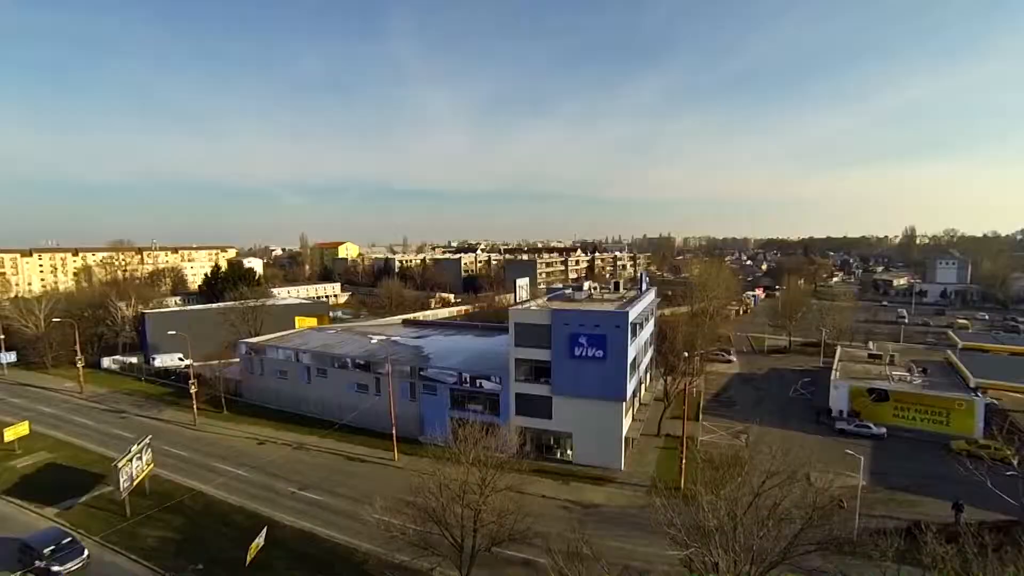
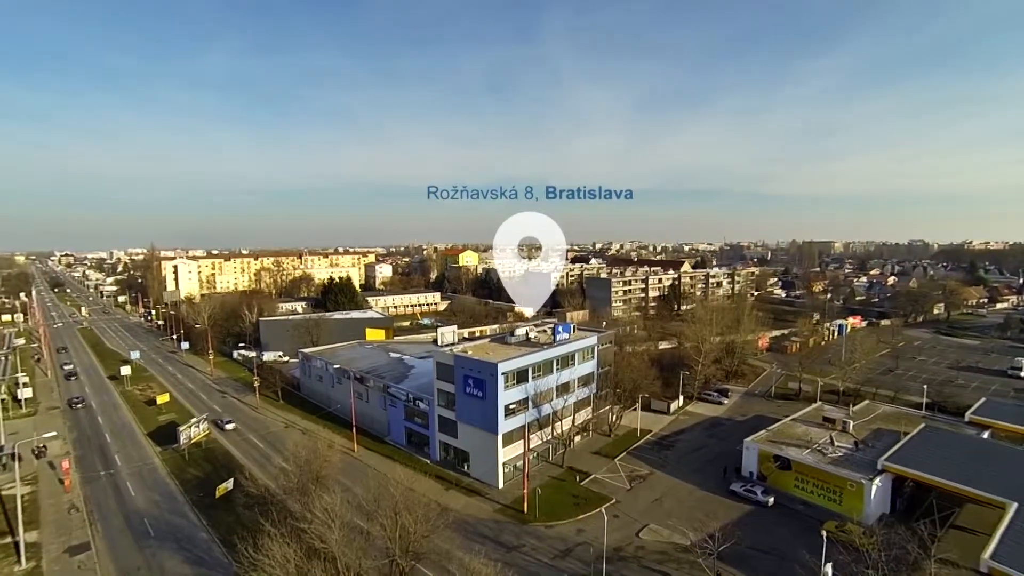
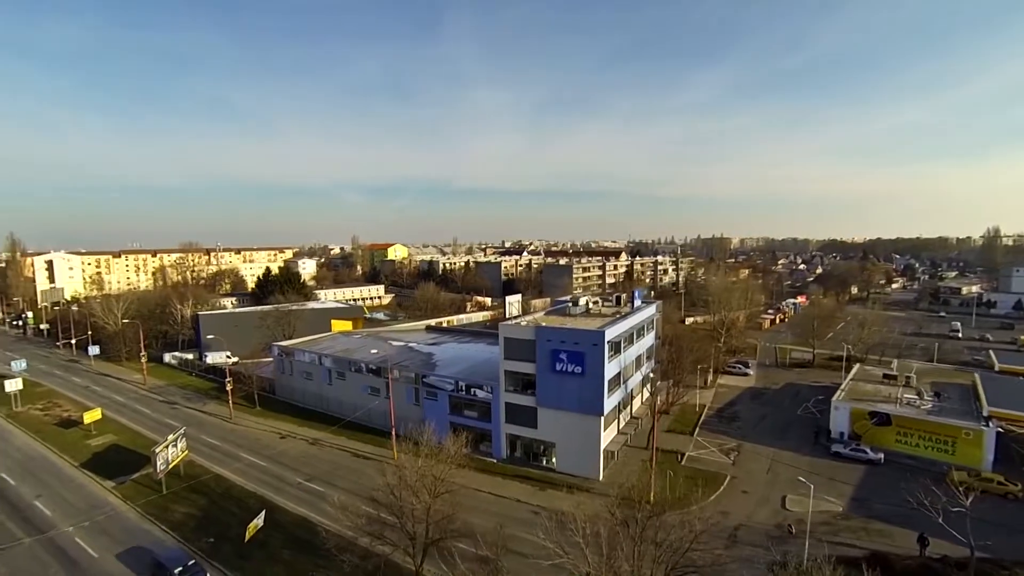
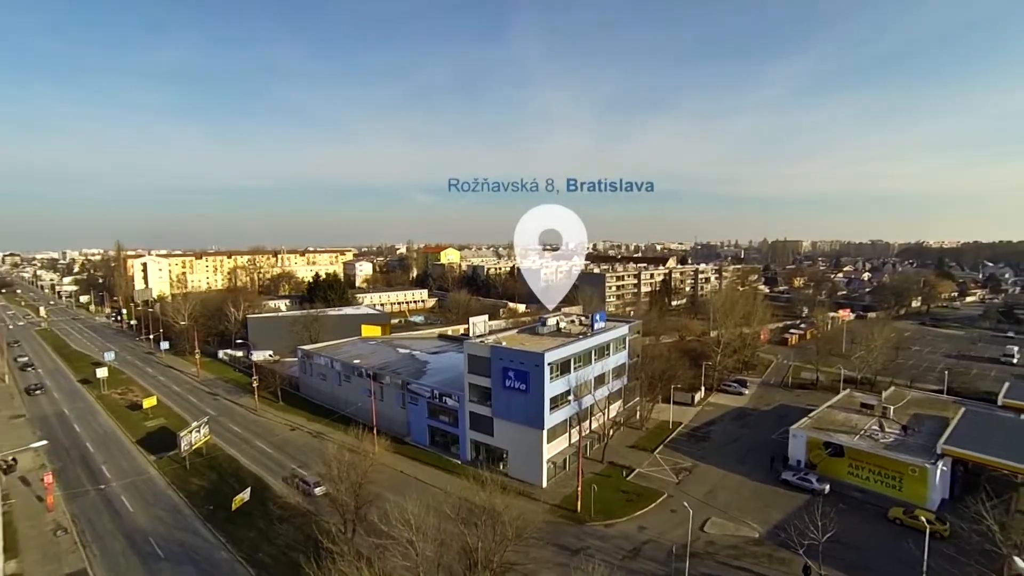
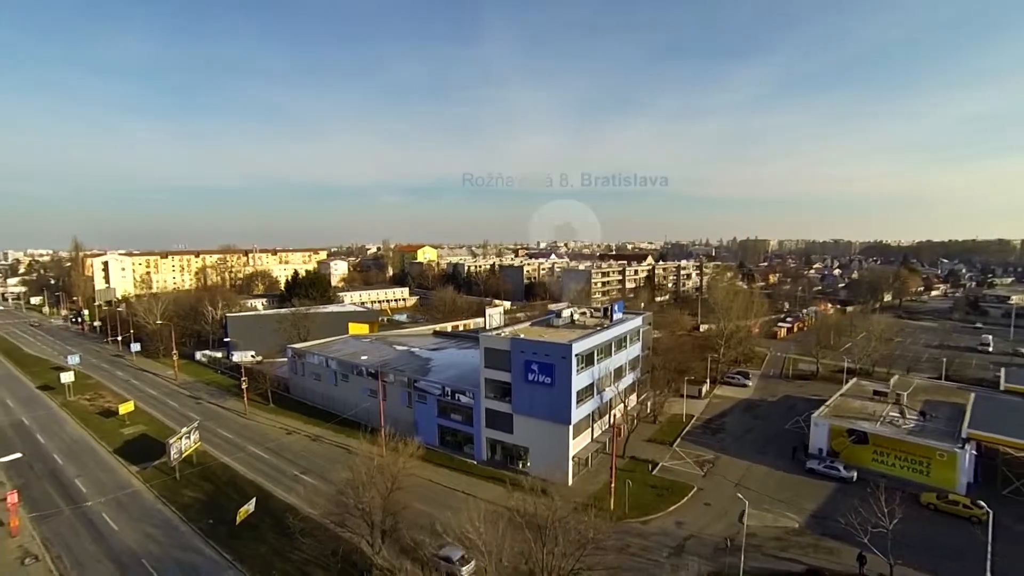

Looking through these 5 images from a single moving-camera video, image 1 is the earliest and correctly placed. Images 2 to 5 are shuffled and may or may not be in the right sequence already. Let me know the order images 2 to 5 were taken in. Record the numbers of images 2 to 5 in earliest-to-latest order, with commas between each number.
3, 5, 4, 2
